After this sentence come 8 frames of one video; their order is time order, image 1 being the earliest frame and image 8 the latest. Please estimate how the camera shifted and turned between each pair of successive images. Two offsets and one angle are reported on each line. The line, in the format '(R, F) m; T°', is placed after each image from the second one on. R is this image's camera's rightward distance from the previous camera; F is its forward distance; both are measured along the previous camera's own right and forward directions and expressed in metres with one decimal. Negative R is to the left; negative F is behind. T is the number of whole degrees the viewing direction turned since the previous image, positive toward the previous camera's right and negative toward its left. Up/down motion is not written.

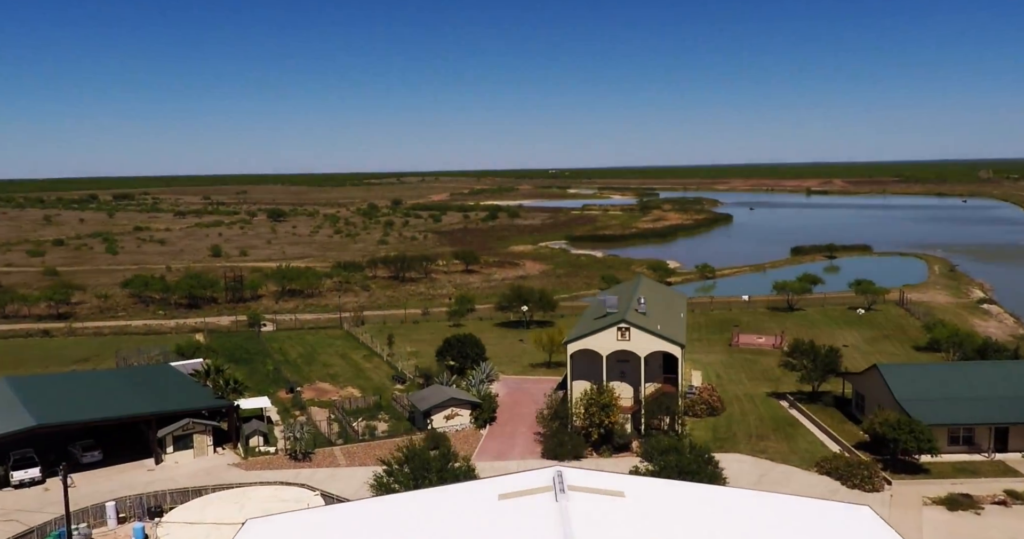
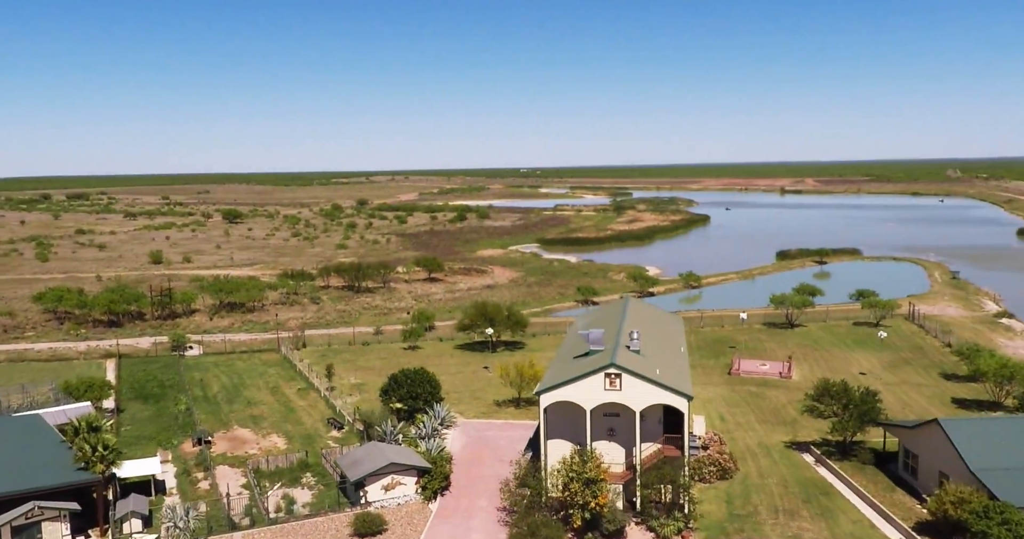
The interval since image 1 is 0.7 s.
(+0.3, +4.9) m; +2°
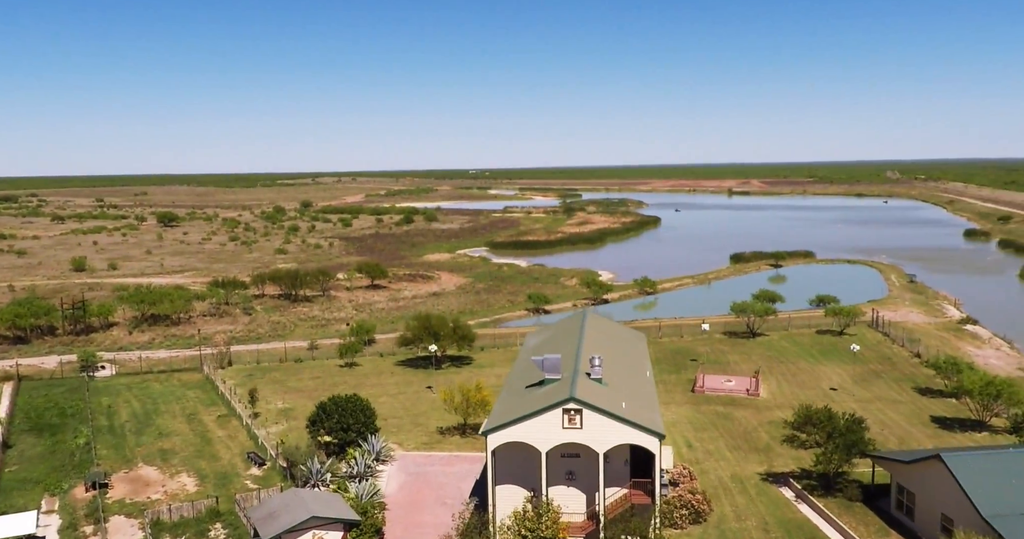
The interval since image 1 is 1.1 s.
(+0.2, +2.4) m; +4°
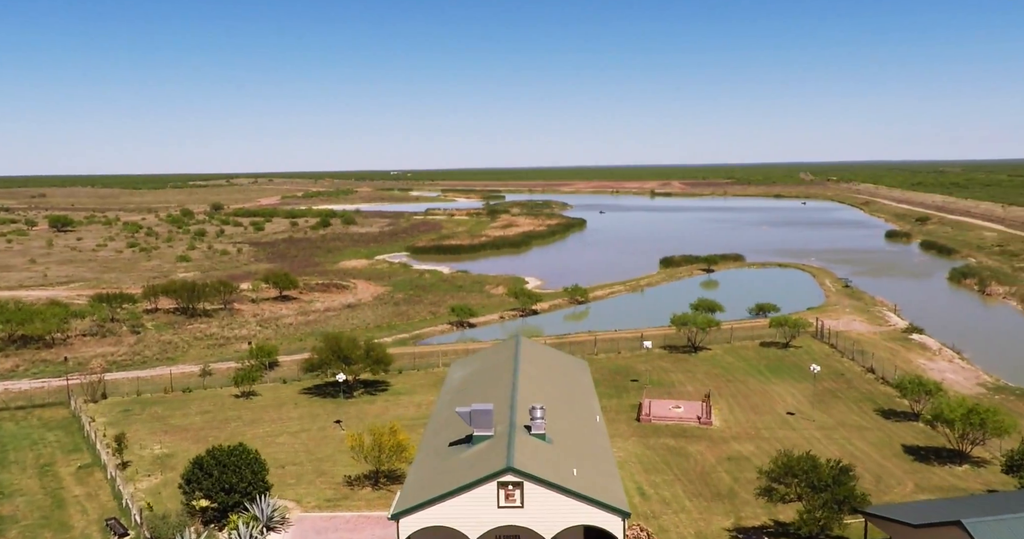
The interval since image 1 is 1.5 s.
(+0.1, +3.2) m; +6°
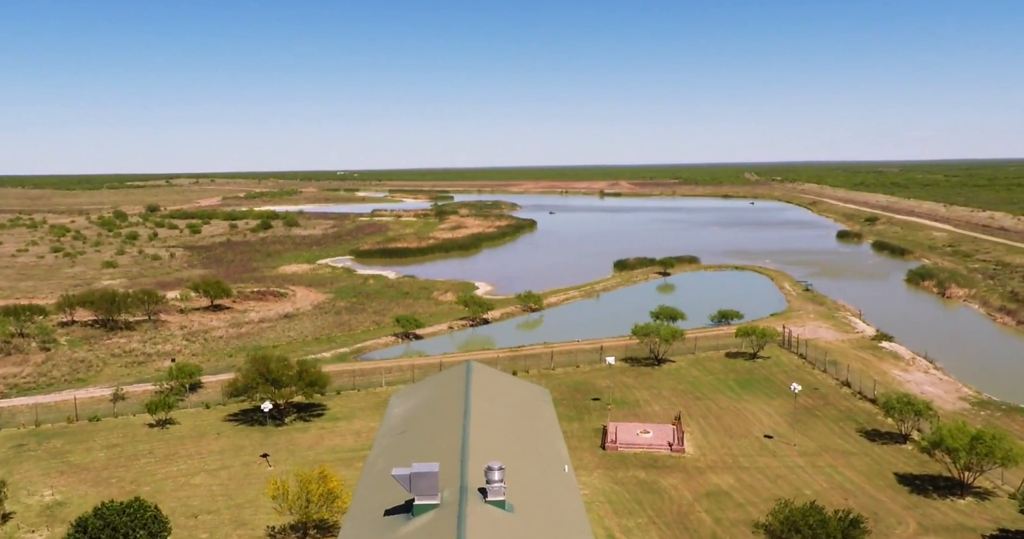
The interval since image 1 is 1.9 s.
(0.0, +2.4) m; +4°
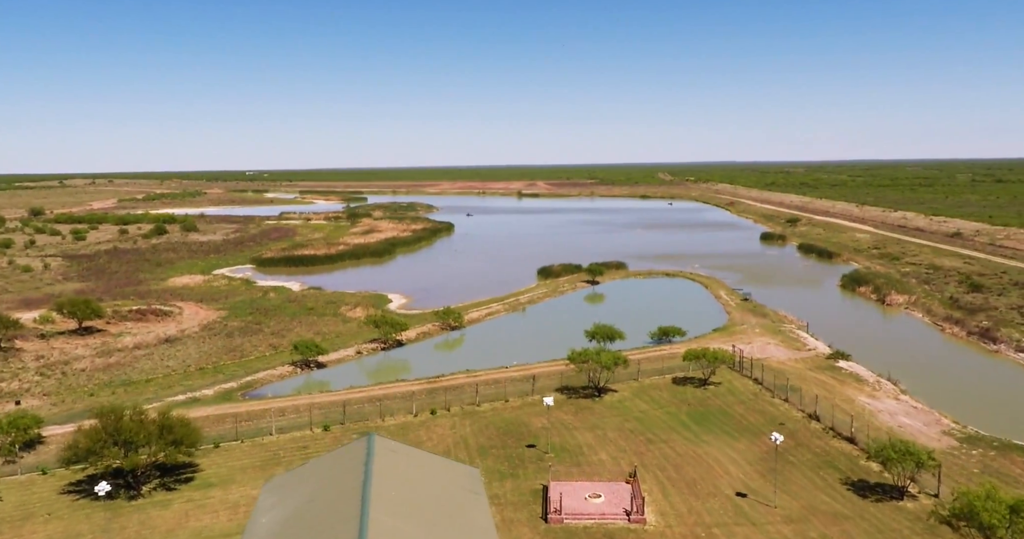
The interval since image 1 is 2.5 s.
(0.0, +4.0) m; +6°
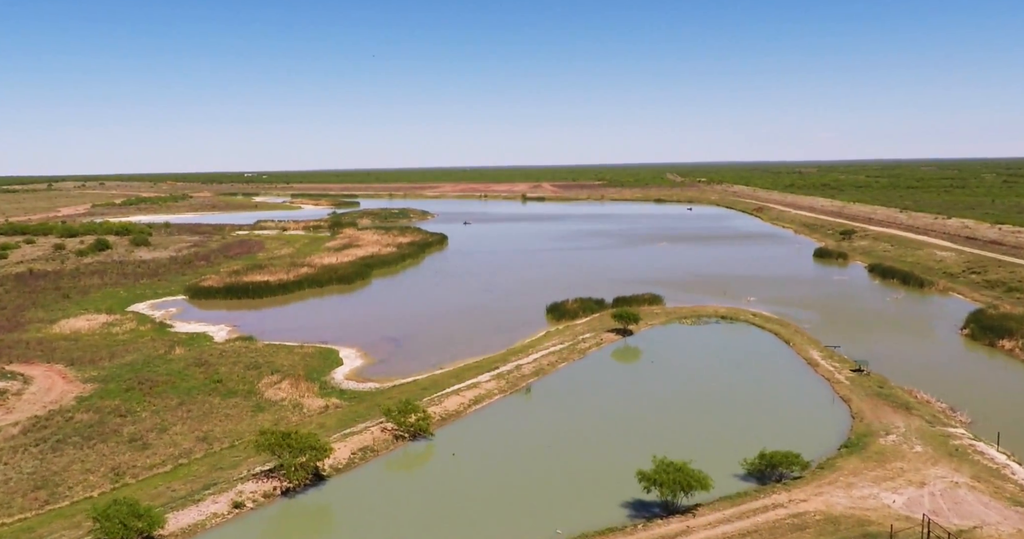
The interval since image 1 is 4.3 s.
(+0.2, +13.2) m; 0°
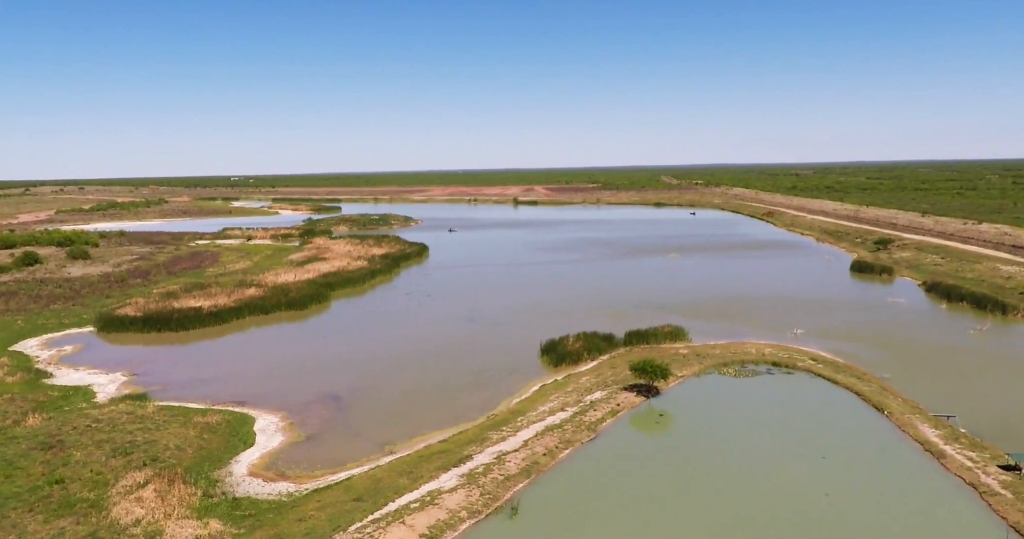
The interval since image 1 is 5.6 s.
(+0.4, +9.3) m; +1°
